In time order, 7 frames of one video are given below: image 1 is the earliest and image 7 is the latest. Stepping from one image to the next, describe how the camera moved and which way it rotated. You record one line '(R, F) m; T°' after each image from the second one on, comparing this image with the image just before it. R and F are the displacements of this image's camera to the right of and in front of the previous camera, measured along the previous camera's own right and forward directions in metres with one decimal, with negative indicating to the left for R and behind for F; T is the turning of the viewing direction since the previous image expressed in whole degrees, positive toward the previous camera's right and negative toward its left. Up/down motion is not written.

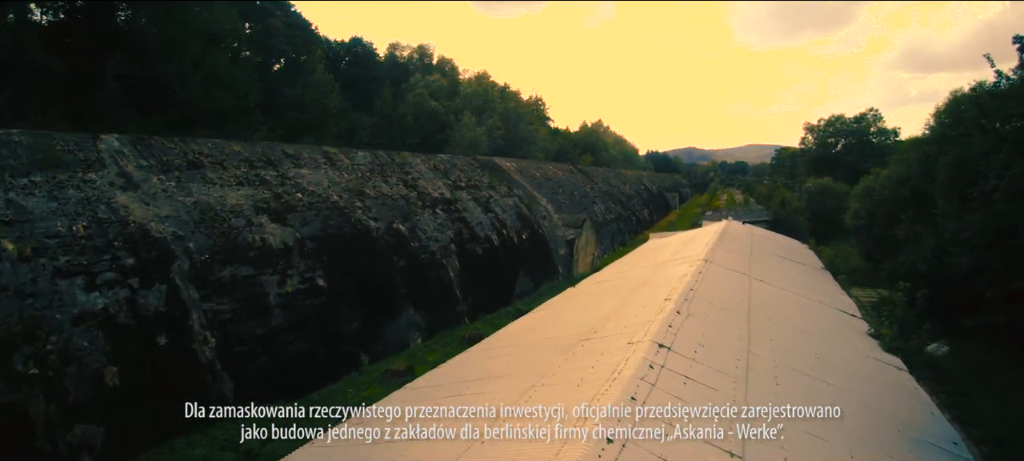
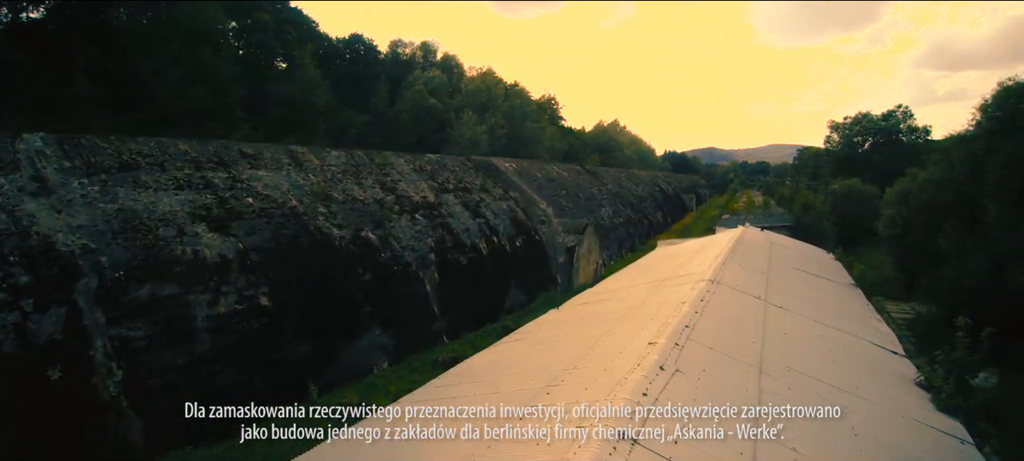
(+0.5, +1.0) m; -2°
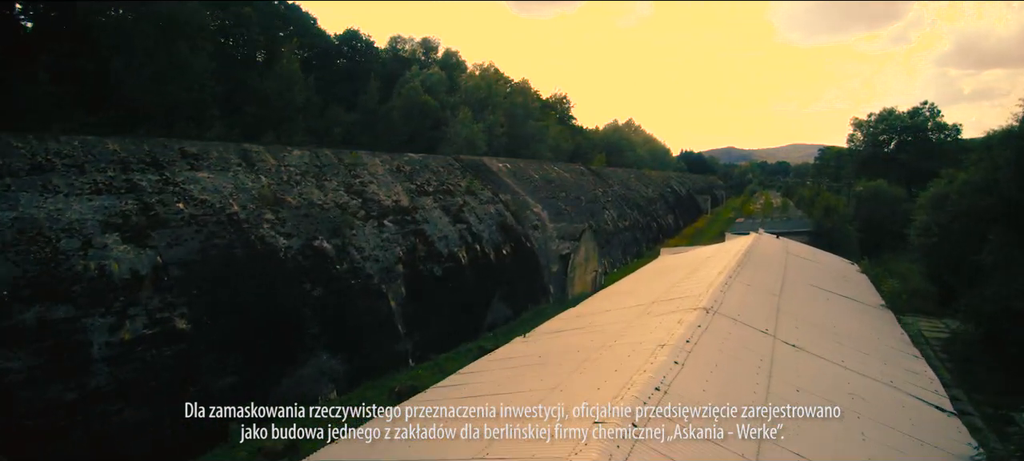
(+0.6, +0.9) m; -2°
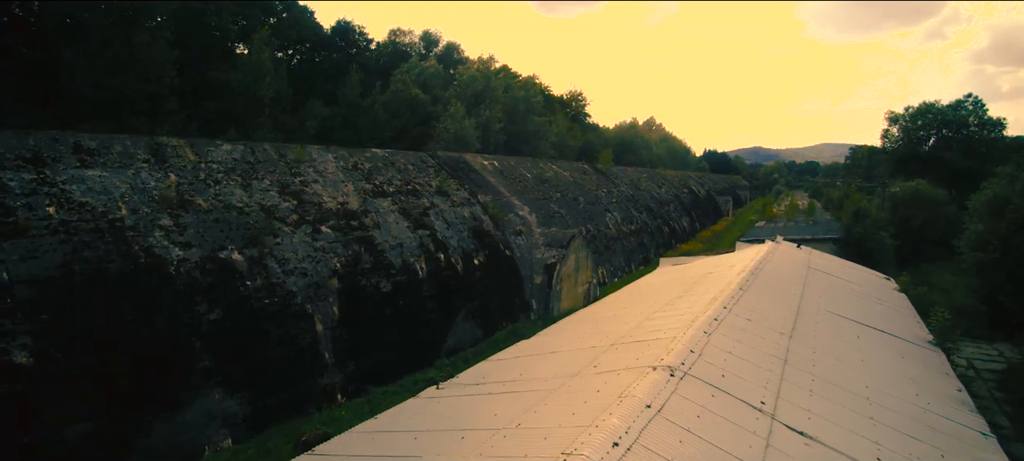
(+0.8, +1.2) m; -3°
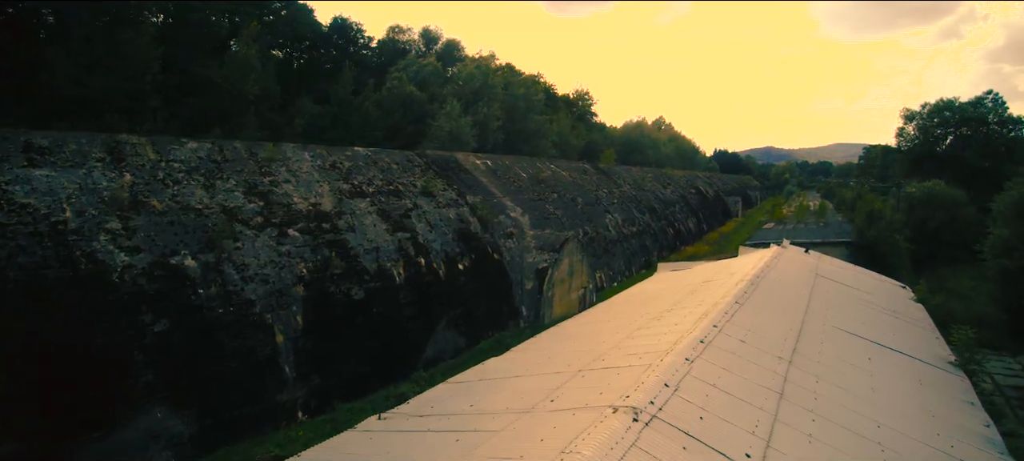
(+0.4, +0.5) m; -1°
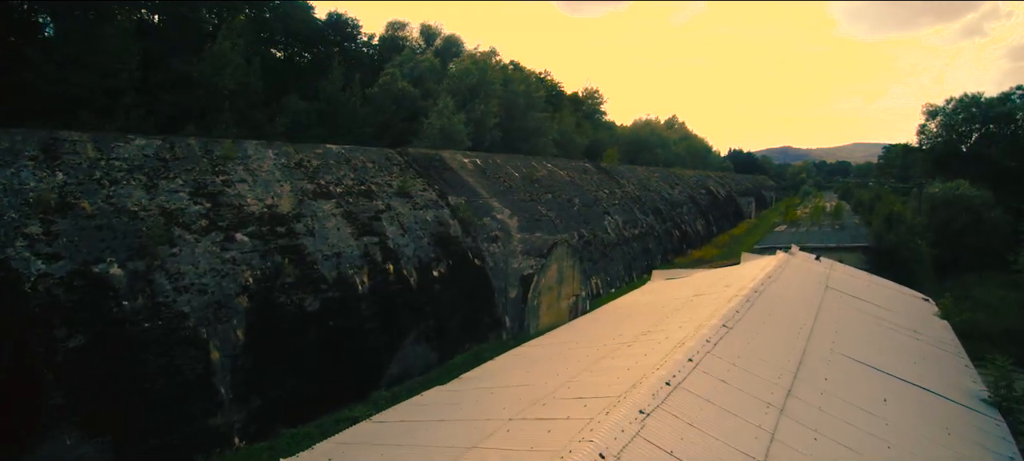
(+0.5, +0.6) m; -2°
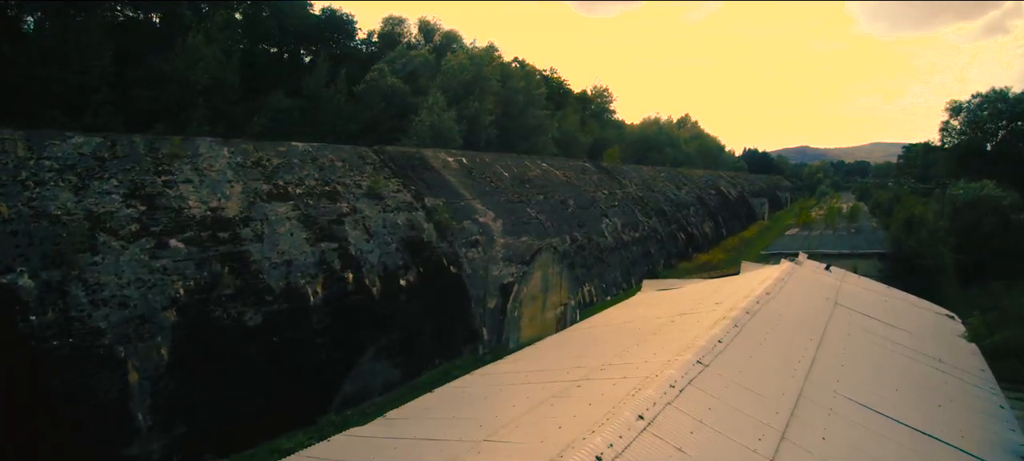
(+0.5, +0.6) m; -2°
